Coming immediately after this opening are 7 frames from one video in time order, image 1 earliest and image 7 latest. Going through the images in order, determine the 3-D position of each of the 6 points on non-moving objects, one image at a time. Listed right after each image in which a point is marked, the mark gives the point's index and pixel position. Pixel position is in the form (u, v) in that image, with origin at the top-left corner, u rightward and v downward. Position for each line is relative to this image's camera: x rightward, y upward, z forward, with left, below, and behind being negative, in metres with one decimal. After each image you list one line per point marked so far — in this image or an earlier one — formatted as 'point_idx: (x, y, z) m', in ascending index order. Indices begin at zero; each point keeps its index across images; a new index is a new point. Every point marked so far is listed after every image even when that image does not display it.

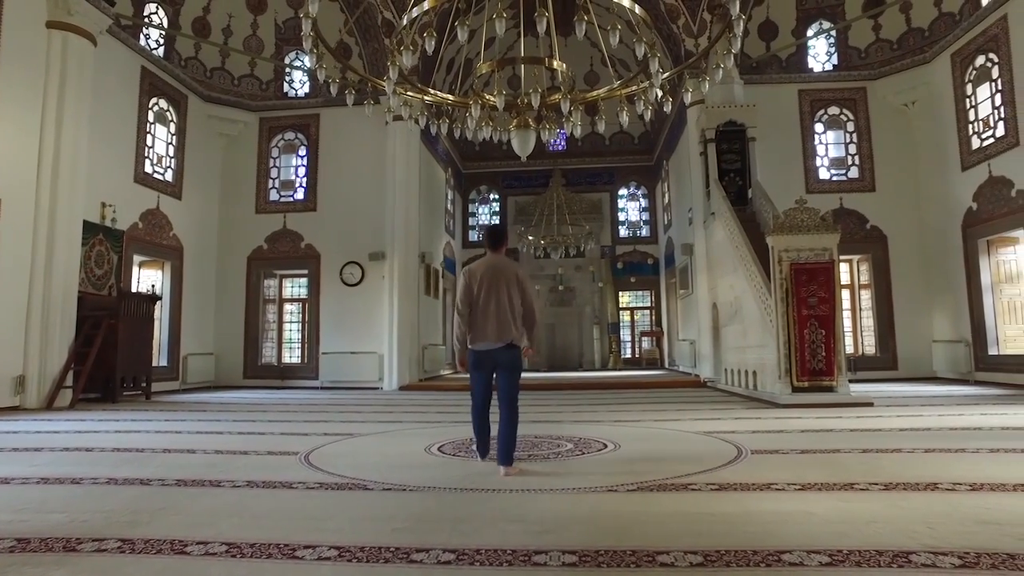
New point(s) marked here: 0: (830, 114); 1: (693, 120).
0: (+4.7, +2.6, +9.6) m
1: (+2.6, +2.4, +9.1) m
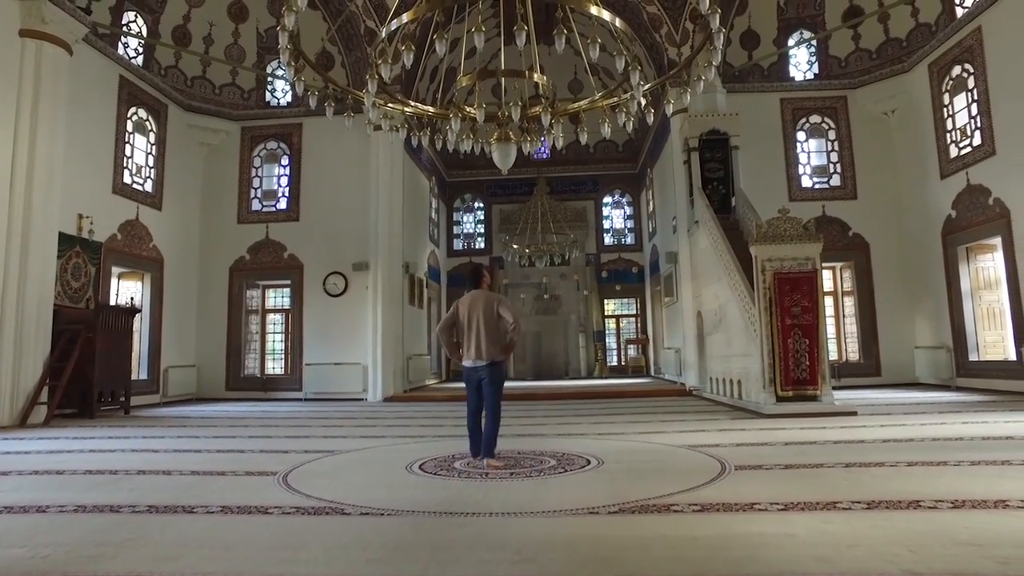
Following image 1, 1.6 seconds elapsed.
0: (+4.5, +2.5, +9.6) m
1: (+2.3, +2.3, +9.2) m
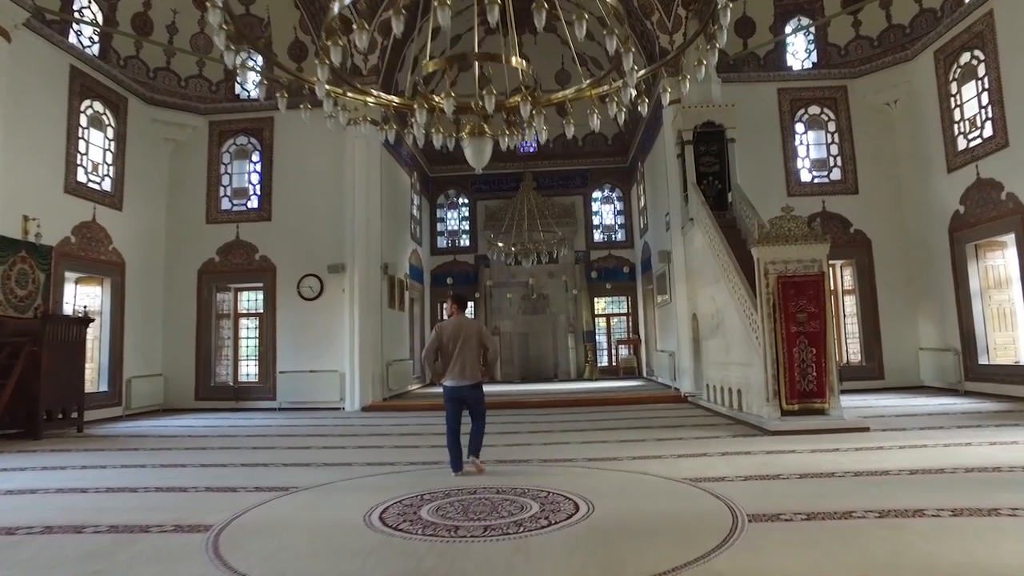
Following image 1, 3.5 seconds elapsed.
0: (+4.3, +2.5, +9.2) m
1: (+2.1, +2.3, +8.7) m
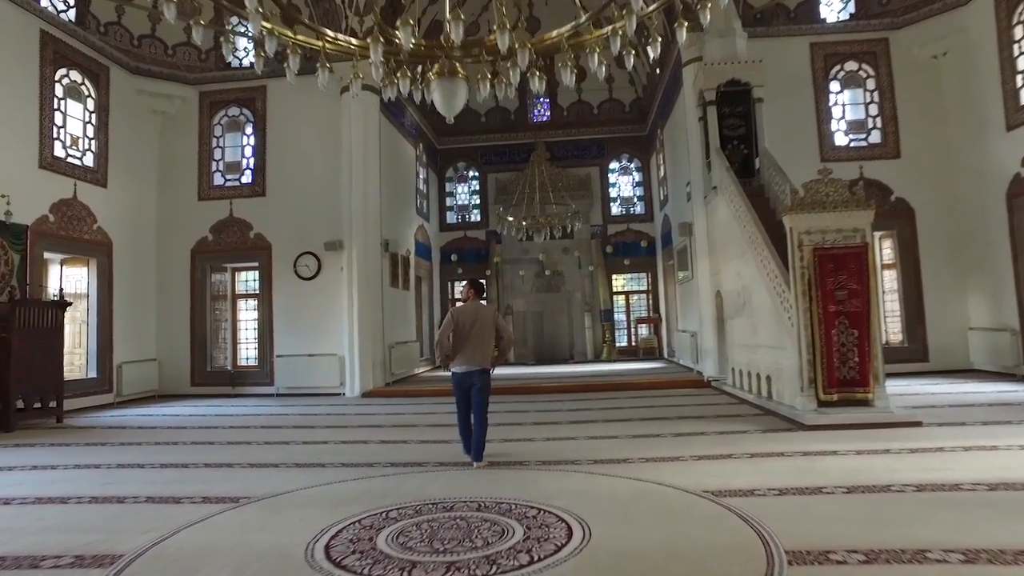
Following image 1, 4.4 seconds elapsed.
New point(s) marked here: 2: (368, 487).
0: (+4.3, +2.8, +8.4) m
1: (+2.2, +2.6, +8.0) m
2: (-0.7, -1.0, +3.3) m
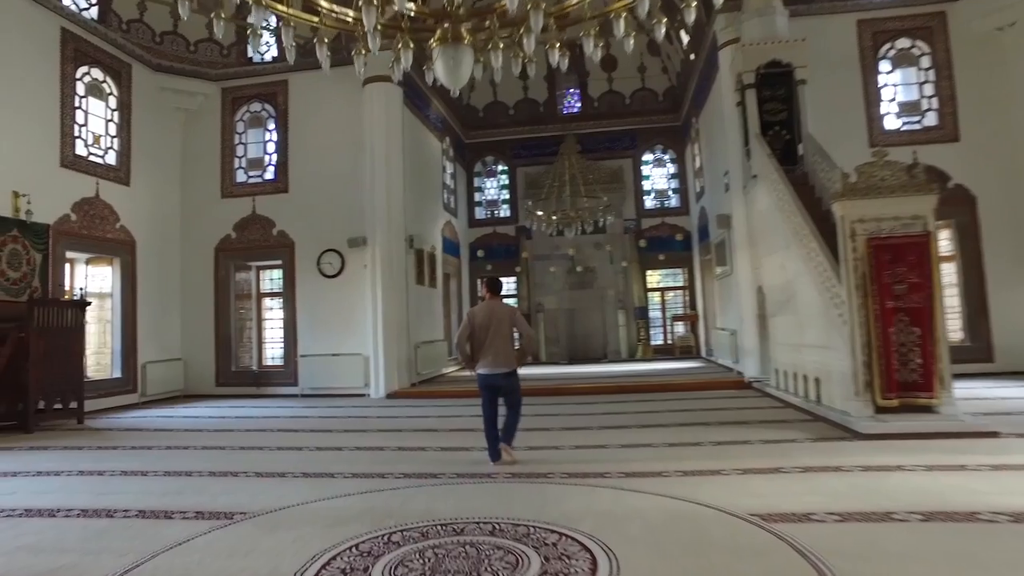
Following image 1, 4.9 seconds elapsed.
0: (+4.7, +2.9, +7.8) m
1: (+2.5, +2.6, +7.5) m
2: (-0.7, -1.0, +3.0) m
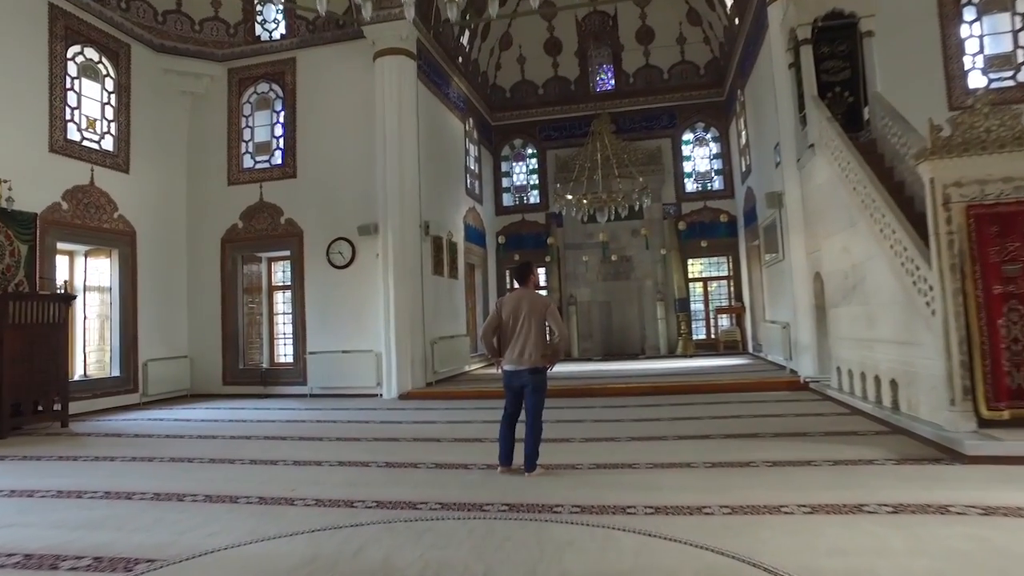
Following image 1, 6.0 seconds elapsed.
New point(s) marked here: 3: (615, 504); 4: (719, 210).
0: (+4.9, +3.0, +6.7) m
1: (+2.7, +2.7, +6.6) m
2: (-0.7, -0.9, +2.3) m
3: (+0.4, -0.9, +2.8) m
4: (+3.5, +1.3, +10.8) m
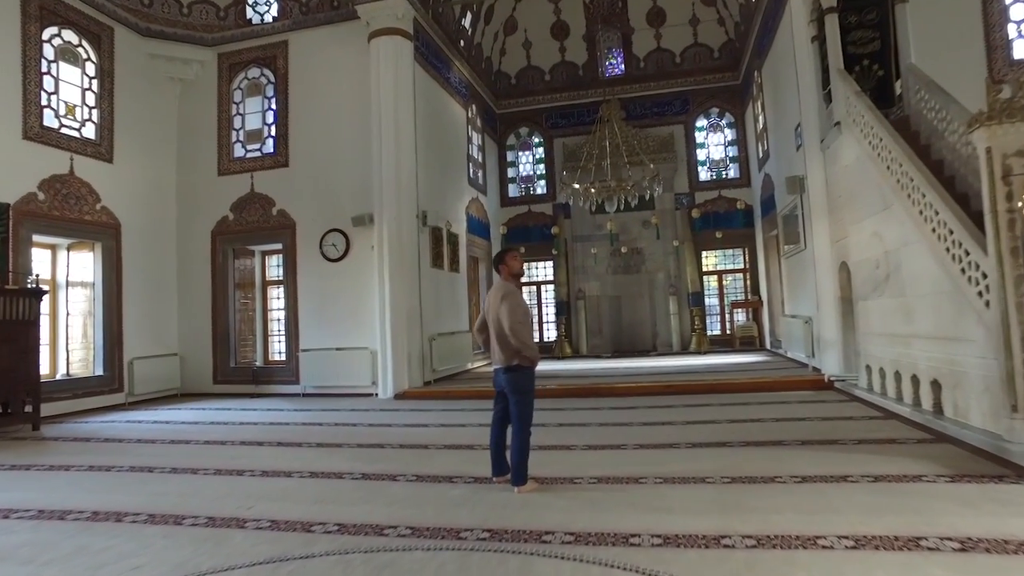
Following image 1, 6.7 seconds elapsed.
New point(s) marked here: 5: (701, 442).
0: (+4.9, +3.1, +6.2) m
1: (+2.7, +2.8, +6.1) m
2: (-0.8, -0.9, +1.9) m
3: (+0.4, -0.9, +2.3) m
4: (+3.5, +1.4, +10.3) m
5: (+1.1, -0.9, +3.8) m
